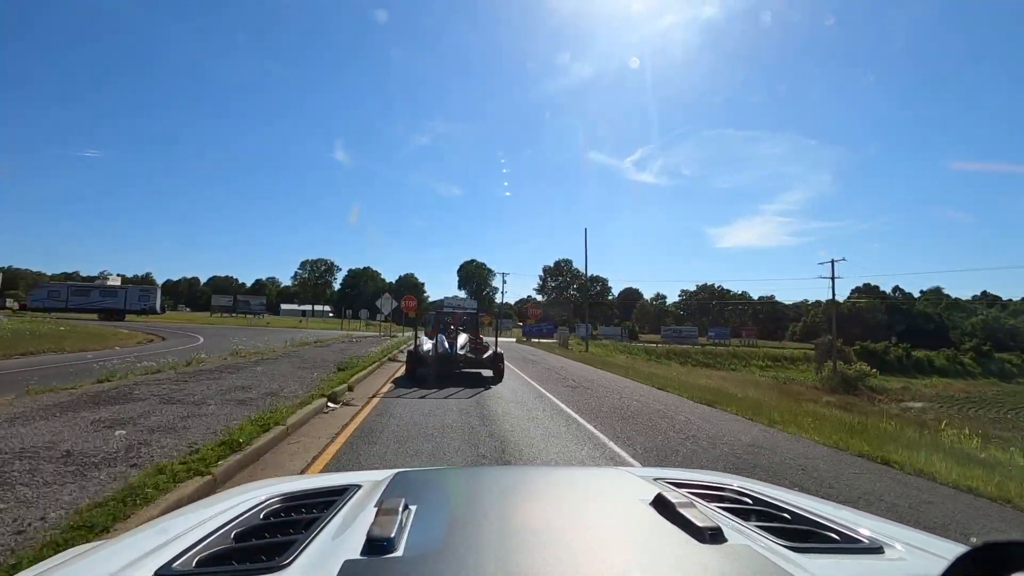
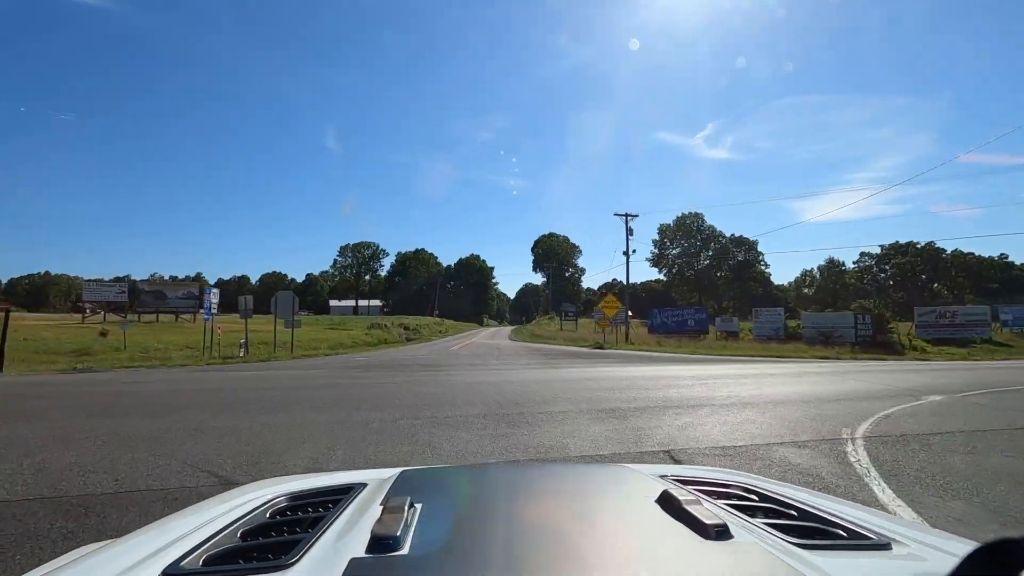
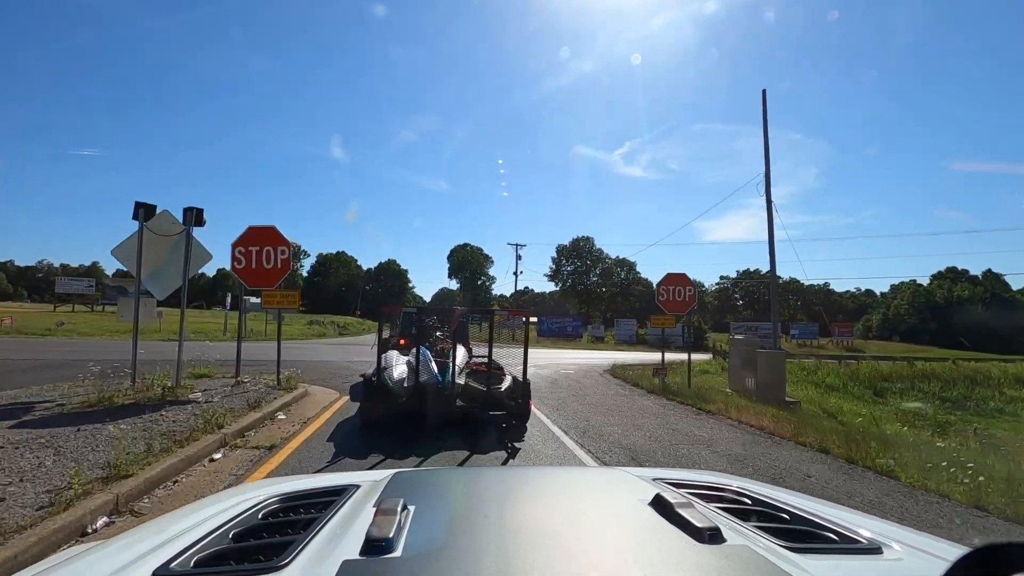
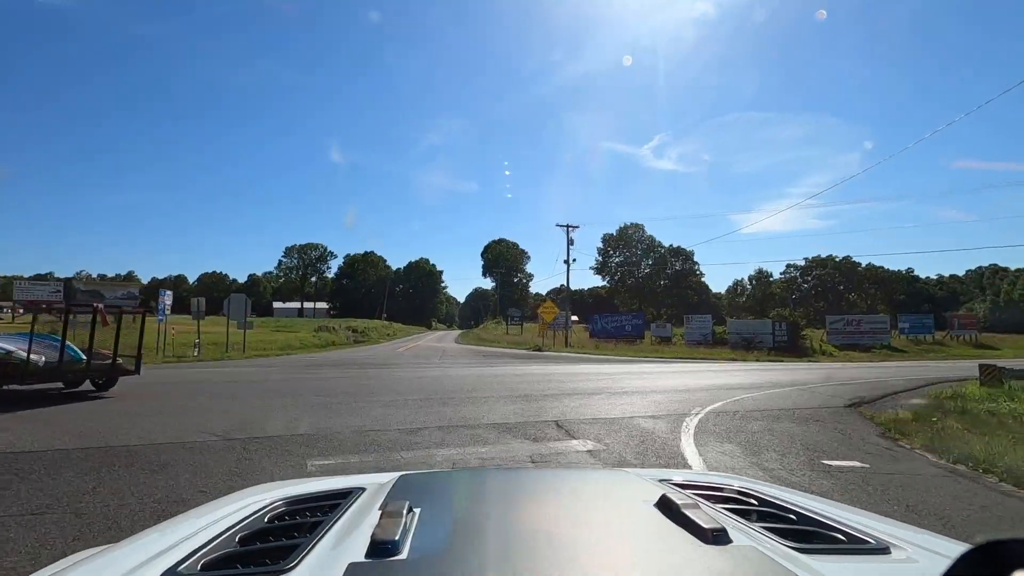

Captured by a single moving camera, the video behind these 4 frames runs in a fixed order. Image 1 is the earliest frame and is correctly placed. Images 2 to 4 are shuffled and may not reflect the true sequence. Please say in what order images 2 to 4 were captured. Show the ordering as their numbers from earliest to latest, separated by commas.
3, 4, 2
